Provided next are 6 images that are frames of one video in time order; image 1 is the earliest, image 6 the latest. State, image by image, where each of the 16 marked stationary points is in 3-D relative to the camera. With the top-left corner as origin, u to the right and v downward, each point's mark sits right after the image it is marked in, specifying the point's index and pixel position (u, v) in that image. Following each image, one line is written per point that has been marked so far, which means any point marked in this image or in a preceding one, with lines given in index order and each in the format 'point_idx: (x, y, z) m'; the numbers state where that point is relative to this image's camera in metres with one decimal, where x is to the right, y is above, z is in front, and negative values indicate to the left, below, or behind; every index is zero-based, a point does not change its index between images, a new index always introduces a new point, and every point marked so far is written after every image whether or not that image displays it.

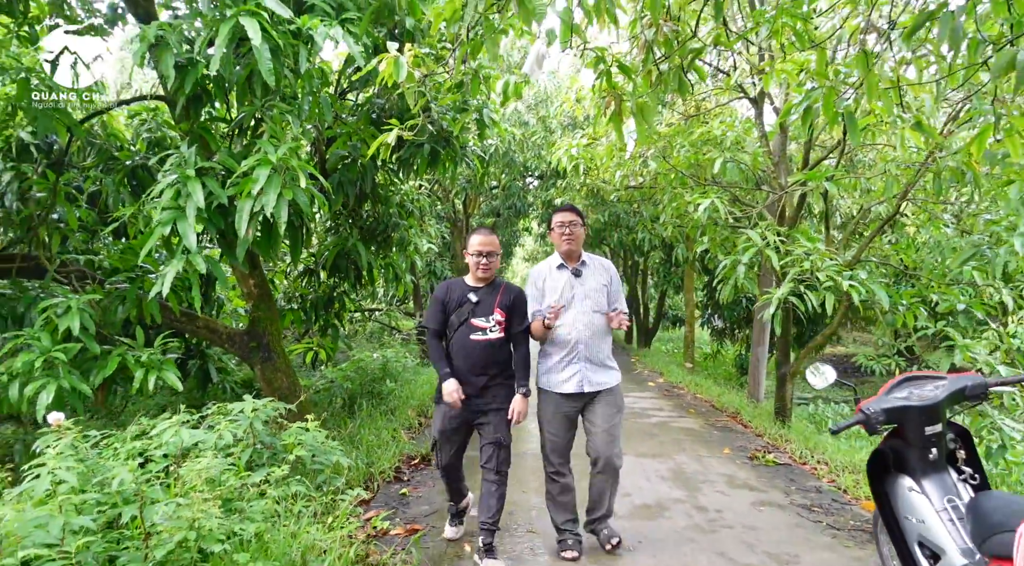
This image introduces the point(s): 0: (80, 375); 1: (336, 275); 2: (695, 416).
0: (-2.4, -0.5, +3.8) m
1: (-1.4, +0.1, +5.4) m
2: (+1.7, -1.2, +6.5) m
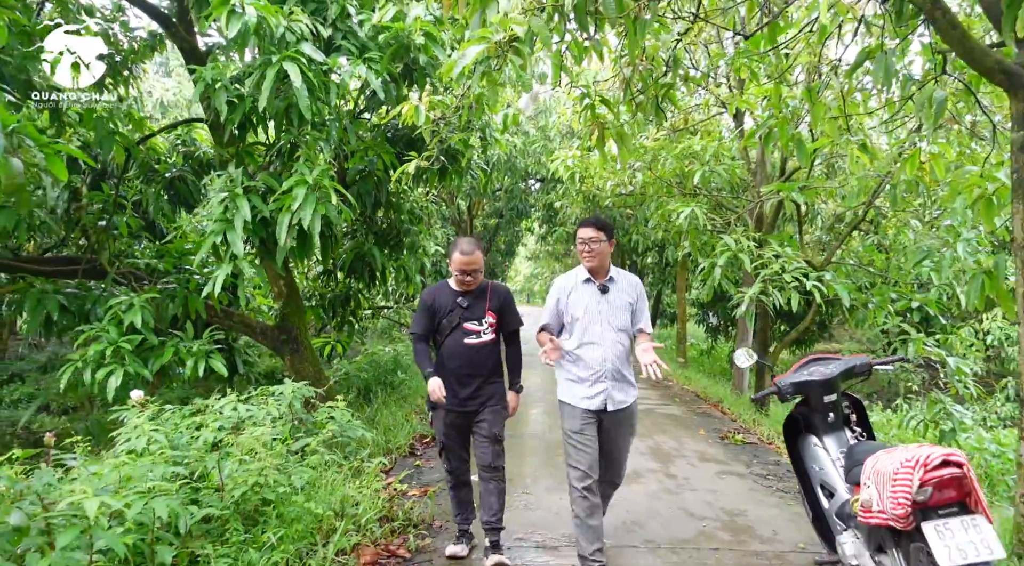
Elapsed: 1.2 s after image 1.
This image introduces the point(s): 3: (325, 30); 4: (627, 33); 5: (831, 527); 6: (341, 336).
0: (-2.4, -0.5, +4.5) m
1: (-1.4, +0.1, +6.0) m
2: (+1.7, -1.2, +7.1) m
3: (-1.1, +1.6, +4.3) m
4: (+0.6, +1.2, +3.4) m
5: (+1.2, -0.9, +2.6) m
6: (-1.6, -0.5, +6.5) m
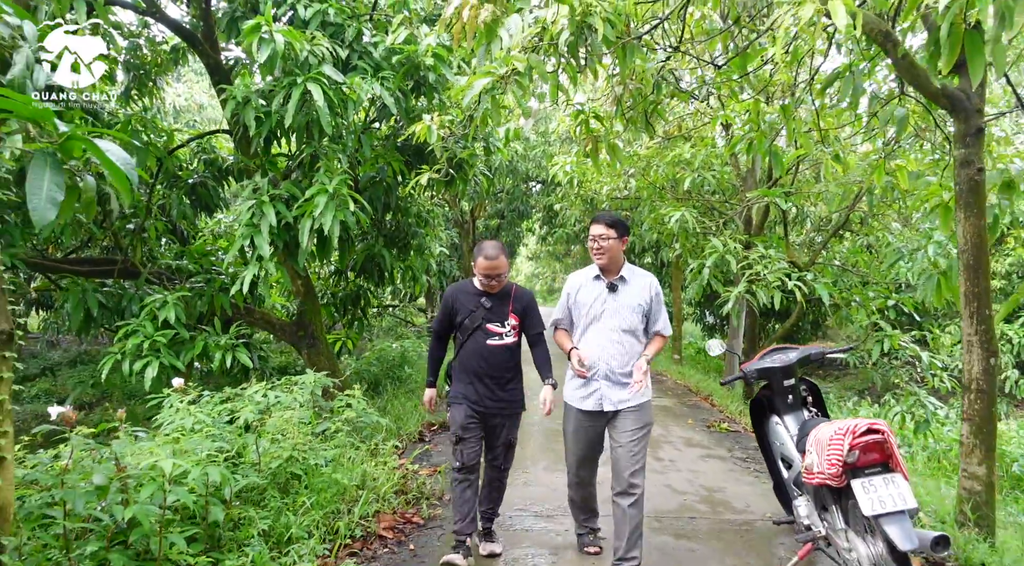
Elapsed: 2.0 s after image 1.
0: (-2.3, -0.5, +4.9) m
1: (-1.4, +0.1, +6.4) m
2: (+1.7, -1.2, +7.5) m
3: (-1.1, +1.6, +4.7) m
4: (+0.6, +1.2, +3.8) m
5: (+1.2, -0.9, +3.0) m
6: (-1.6, -0.5, +6.9) m
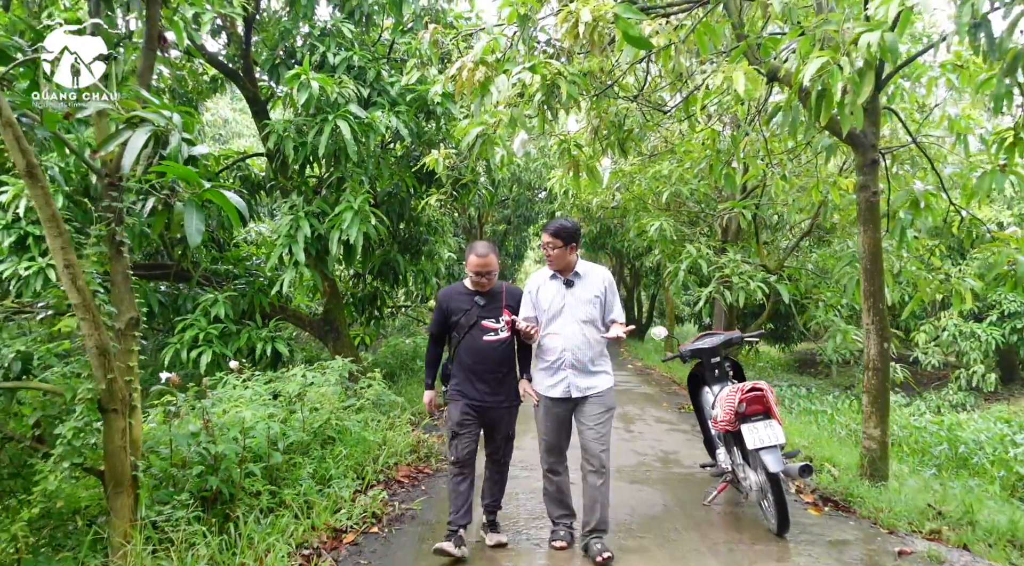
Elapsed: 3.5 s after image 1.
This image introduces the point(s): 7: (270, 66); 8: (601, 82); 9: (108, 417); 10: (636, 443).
0: (-2.4, -0.5, +5.8) m
1: (-1.4, +0.1, +7.3) m
2: (+1.7, -1.2, +8.4) m
3: (-1.2, +1.6, +5.6) m
4: (+0.5, +1.2, +4.7) m
5: (+1.1, -0.9, +3.9) m
6: (-1.6, -0.5, +7.8) m
7: (-2.1, +1.9, +6.0) m
8: (+0.6, +1.3, +4.6) m
9: (-1.6, -0.6, +2.8) m
10: (+0.9, -1.2, +5.1) m
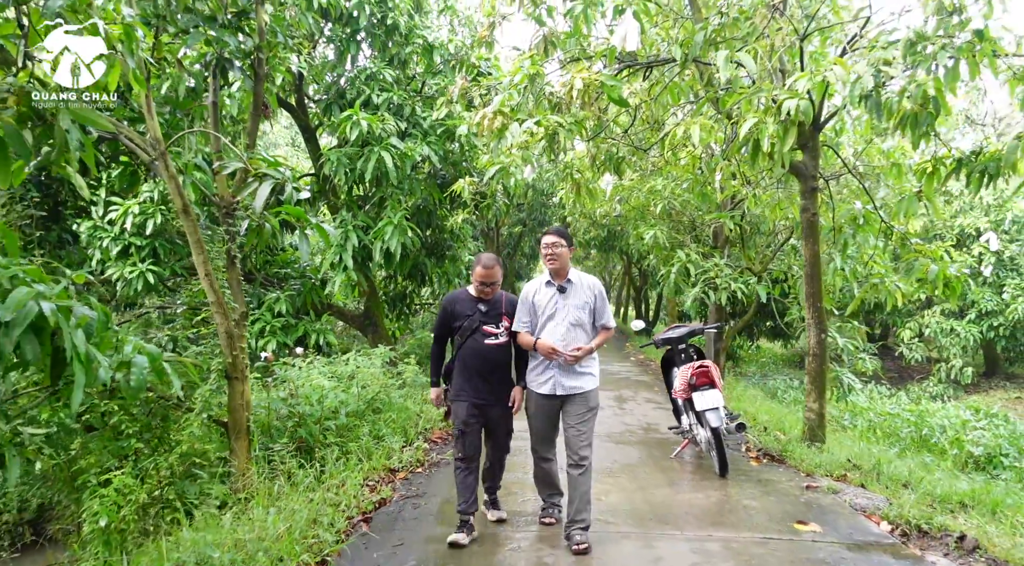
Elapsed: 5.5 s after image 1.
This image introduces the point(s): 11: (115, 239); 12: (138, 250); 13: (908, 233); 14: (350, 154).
0: (-2.3, -0.5, +7.0) m
1: (-1.2, 0.0, +8.5) m
2: (+1.9, -1.2, +9.4) m
3: (-1.1, +1.5, +6.8) m
4: (+0.6, +1.2, +5.8) m
5: (+1.2, -0.9, +5.0) m
6: (-1.4, -0.5, +9.0) m
7: (-1.9, +1.8, +7.2) m
8: (+0.7, +1.3, +5.7) m
9: (-1.6, -0.6, +4.0) m
10: (+1.0, -1.2, +6.2) m
11: (-3.6, +0.4, +6.3) m
12: (-3.4, +0.3, +6.4) m
13: (+3.3, +0.4, +5.9) m
14: (-1.5, +1.2, +6.6) m
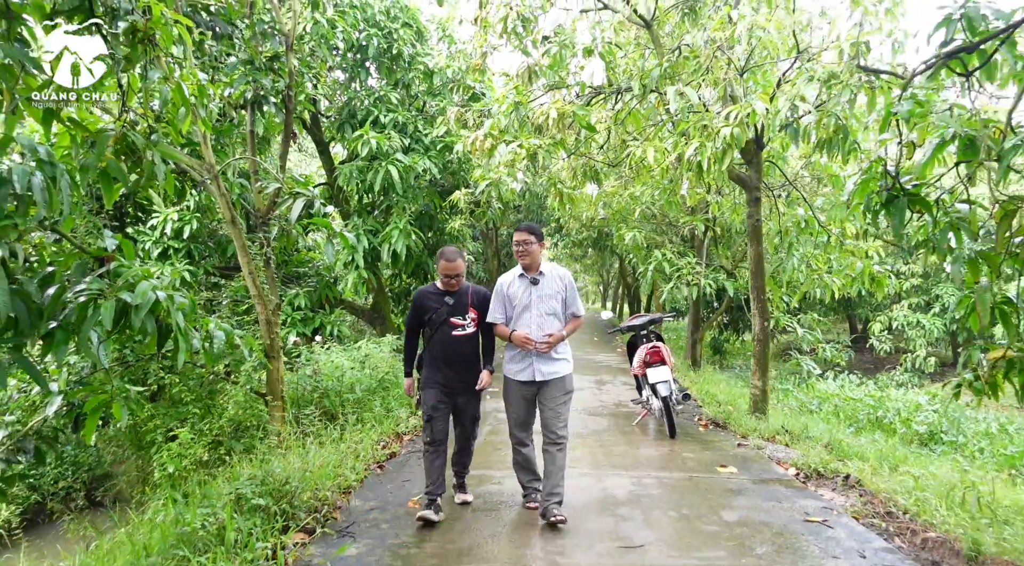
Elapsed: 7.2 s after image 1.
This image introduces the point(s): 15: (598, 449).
0: (-2.4, -0.5, +7.9) m
1: (-1.3, +0.1, +9.4) m
2: (+1.8, -1.2, +10.4) m
3: (-1.2, +1.6, +7.7) m
4: (+0.5, +1.2, +6.7) m
5: (+1.1, -0.9, +5.9) m
6: (-1.5, -0.5, +9.9) m
7: (-2.0, +1.9, +8.1) m
8: (+0.6, +1.3, +6.7) m
9: (-1.7, -0.6, +4.9) m
10: (+0.9, -1.2, +7.1) m
11: (-3.7, +0.4, +7.3) m
12: (-3.5, +0.3, +7.4) m
13: (+3.2, +0.5, +6.8) m
14: (-1.6, +1.3, +7.5) m
15: (+0.6, -1.2, +5.1) m
